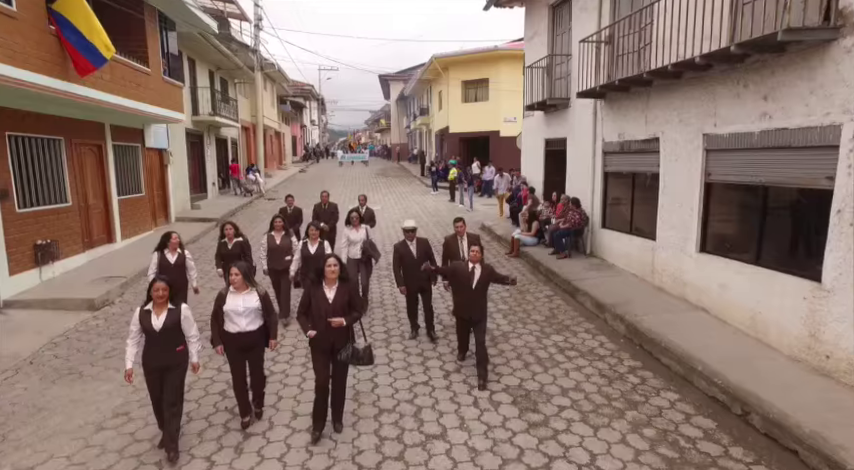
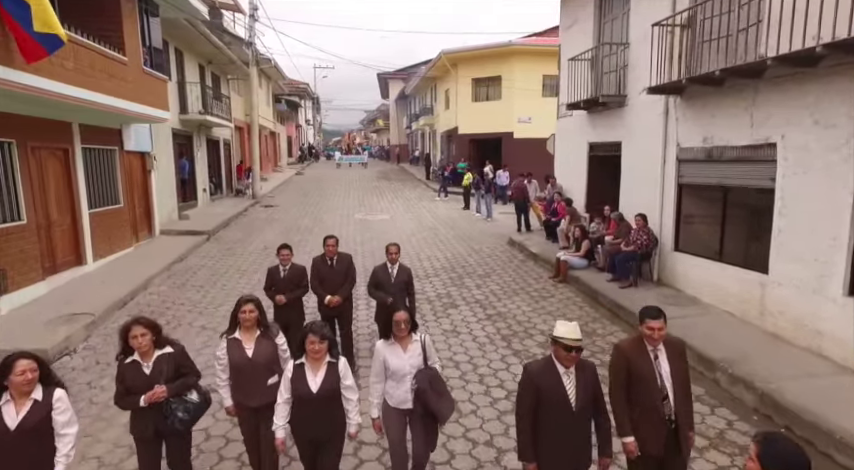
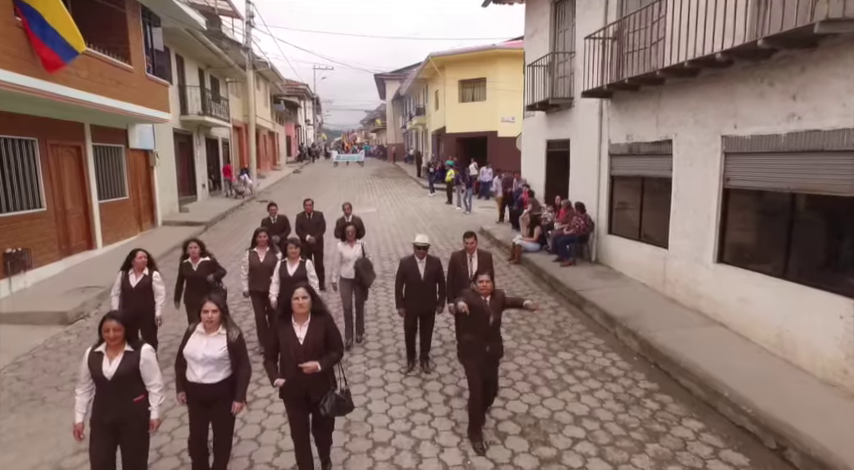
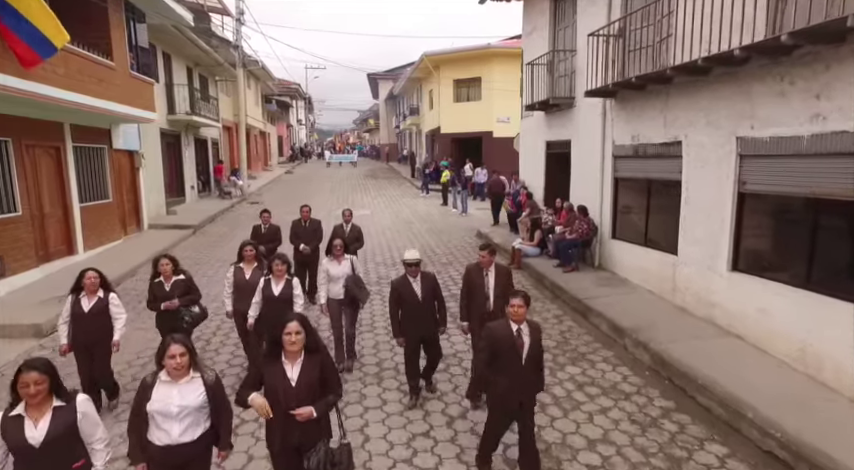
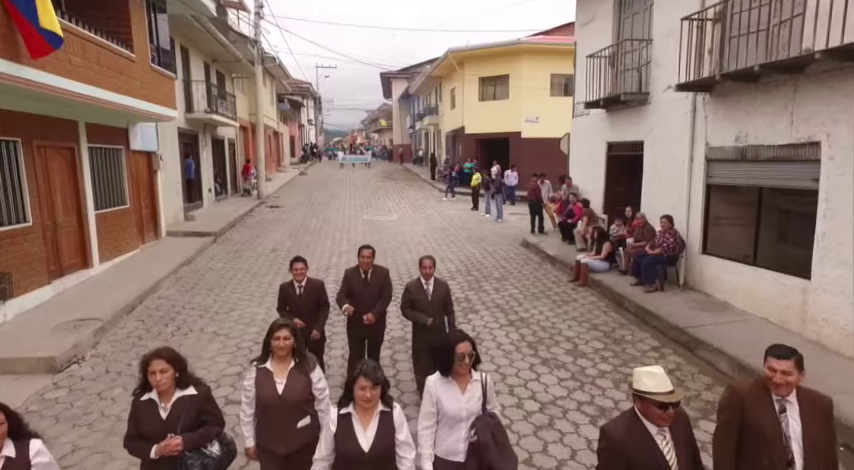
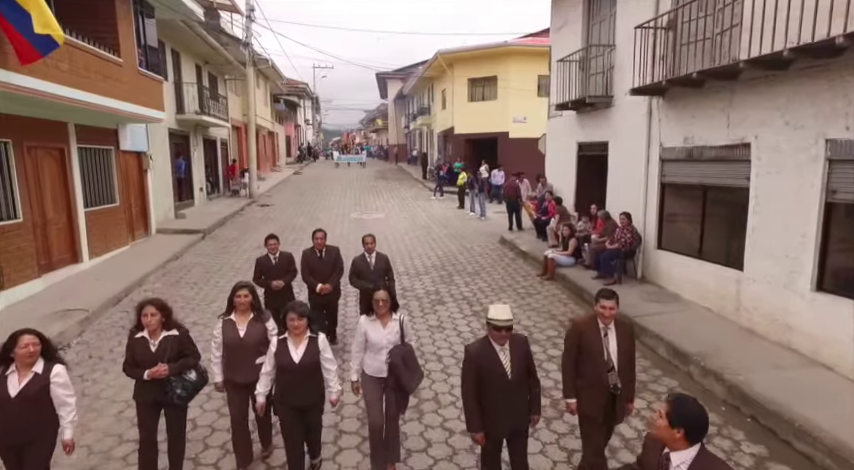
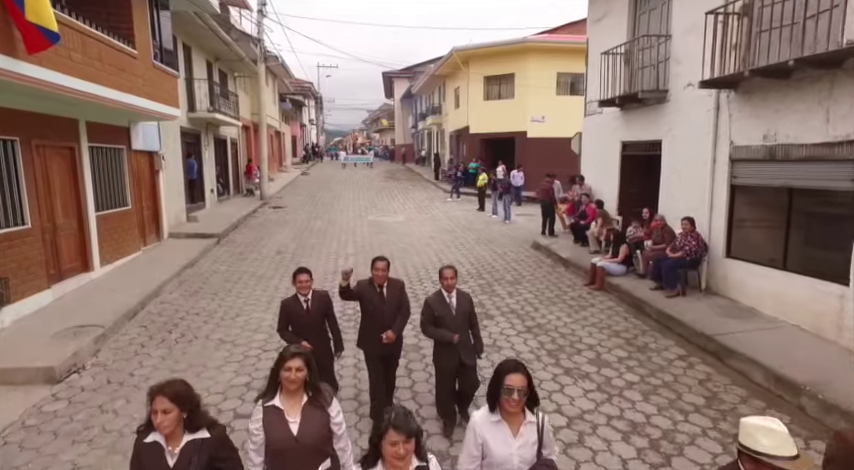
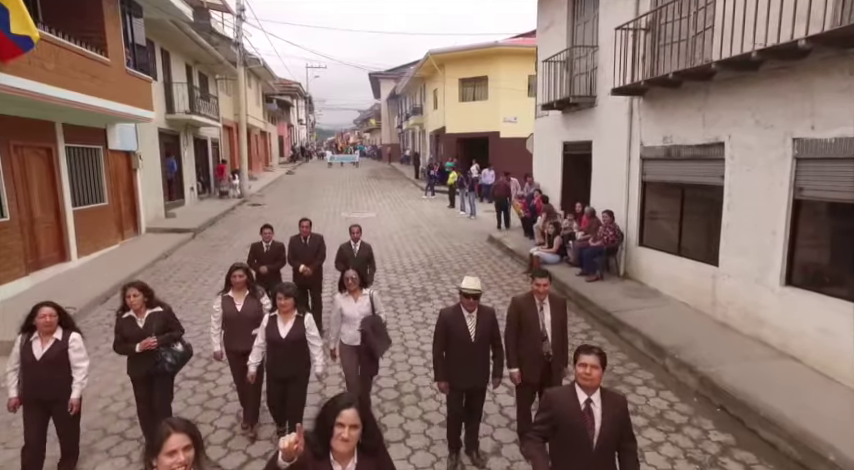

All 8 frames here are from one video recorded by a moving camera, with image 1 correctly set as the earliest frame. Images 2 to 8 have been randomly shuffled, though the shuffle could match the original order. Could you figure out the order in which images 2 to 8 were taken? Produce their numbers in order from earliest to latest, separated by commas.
3, 4, 8, 6, 2, 5, 7
